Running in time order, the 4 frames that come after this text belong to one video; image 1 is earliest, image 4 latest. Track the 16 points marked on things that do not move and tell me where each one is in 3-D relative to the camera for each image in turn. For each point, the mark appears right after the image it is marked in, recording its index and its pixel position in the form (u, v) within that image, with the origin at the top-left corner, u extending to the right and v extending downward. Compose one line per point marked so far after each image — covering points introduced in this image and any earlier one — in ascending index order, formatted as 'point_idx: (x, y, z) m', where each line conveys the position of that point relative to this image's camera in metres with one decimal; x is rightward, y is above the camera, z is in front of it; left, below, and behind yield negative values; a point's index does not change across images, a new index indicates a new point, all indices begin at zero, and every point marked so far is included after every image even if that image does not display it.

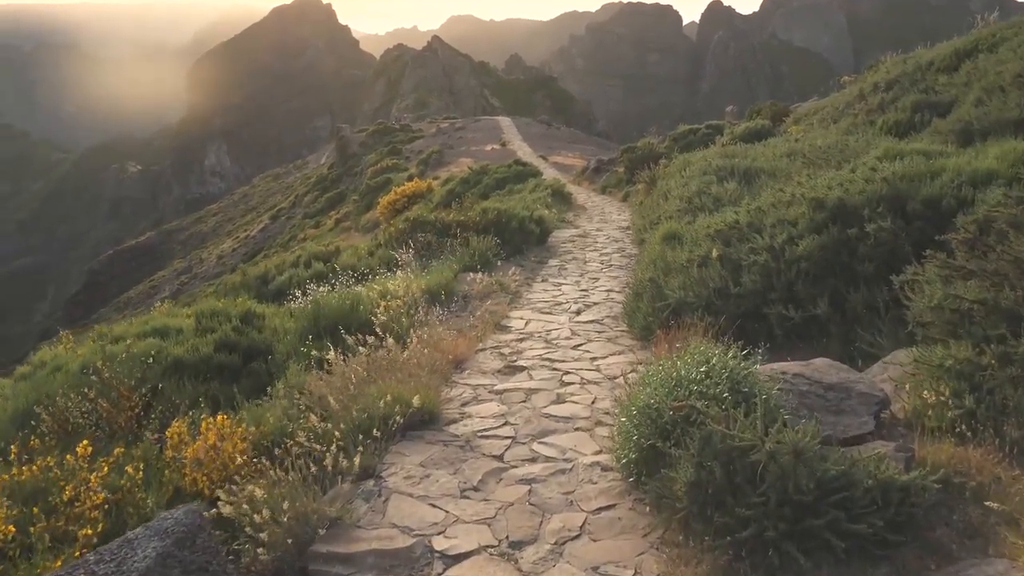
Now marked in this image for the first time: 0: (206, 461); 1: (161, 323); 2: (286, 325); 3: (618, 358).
0: (-1.9, -1.1, +4.3) m
1: (-4.0, -0.4, +7.9) m
2: (-2.5, -0.4, +7.6) m
3: (+1.1, -0.7, +6.8) m
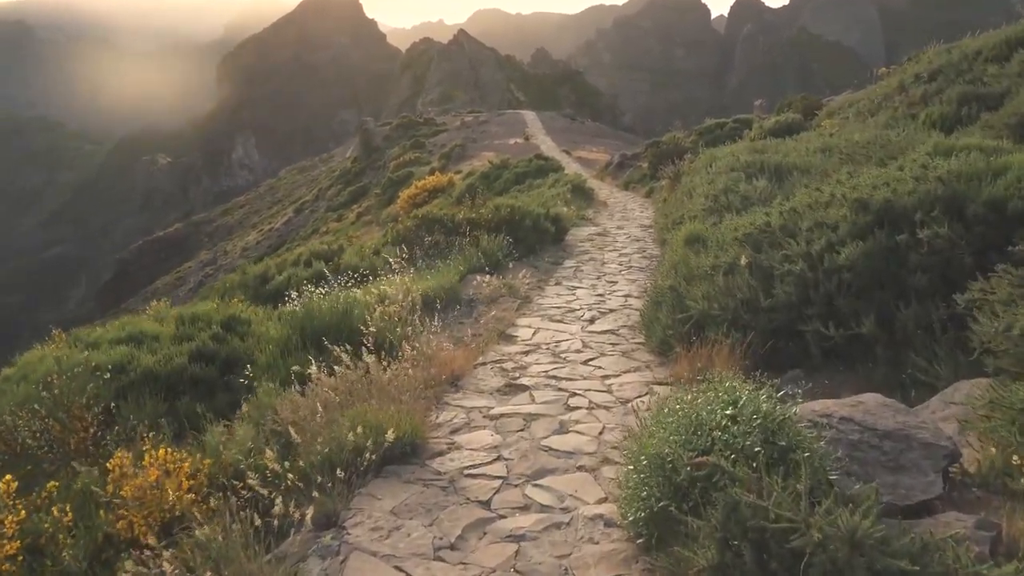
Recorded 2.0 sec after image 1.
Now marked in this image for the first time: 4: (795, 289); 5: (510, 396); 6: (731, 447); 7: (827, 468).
0: (-2.0, -1.2, +3.7) m
1: (-4.0, -0.4, +7.4) m
2: (-2.4, -0.4, +7.0) m
3: (+1.1, -0.8, +6.1) m
4: (+2.4, 0.0, +5.9) m
5: (0.0, -0.9, +5.6) m
6: (+1.0, -0.7, +3.1) m
7: (+1.3, -0.7, +2.8) m
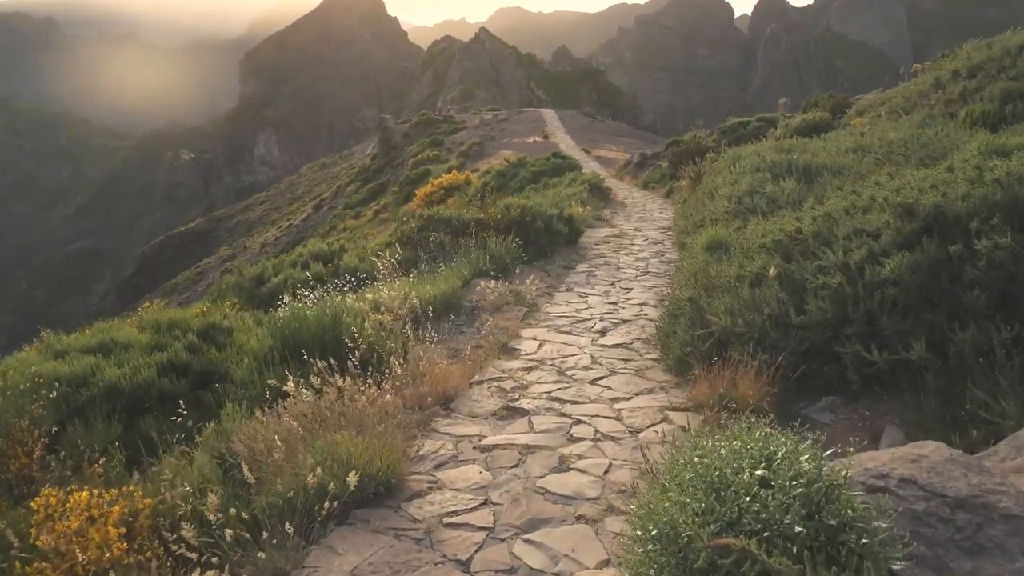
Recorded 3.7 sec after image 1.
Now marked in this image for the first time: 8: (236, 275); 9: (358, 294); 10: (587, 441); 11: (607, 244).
0: (-2.1, -1.2, +3.1) m
1: (-4.0, -0.5, +6.8) m
2: (-2.4, -0.5, +6.5) m
3: (+1.1, -0.9, +5.4) m
4: (+2.4, -0.1, +5.2) m
5: (0.0, -1.0, +5.0) m
6: (+0.9, -0.8, +2.4) m
7: (+1.2, -0.9, +2.2) m
8: (-4.5, +0.2, +11.1) m
9: (-1.8, -0.1, +7.9) m
10: (+0.5, -1.0, +4.6) m
11: (+1.6, +0.7, +11.4) m
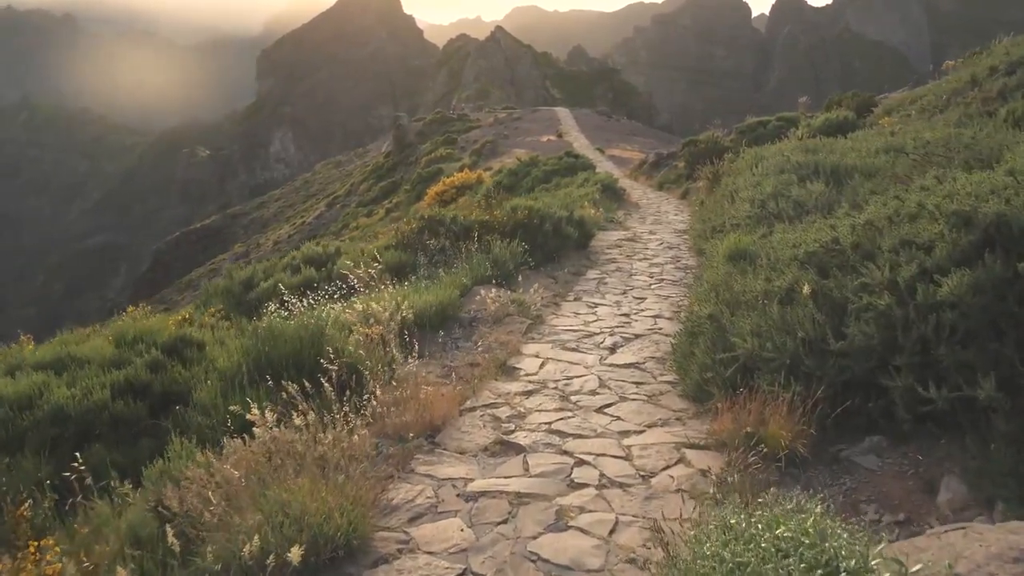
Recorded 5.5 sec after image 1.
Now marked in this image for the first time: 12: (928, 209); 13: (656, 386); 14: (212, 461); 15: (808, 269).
0: (-2.2, -1.3, +2.5) m
1: (-4.0, -0.5, +6.2) m
2: (-2.4, -0.6, +5.8) m
3: (+1.0, -1.0, +4.7) m
4: (+2.4, -0.3, +4.5) m
5: (-0.1, -1.1, +4.3) m
6: (+0.8, -0.9, +1.7) m
7: (+1.1, -1.0, +1.5) m
8: (-4.4, +0.1, +10.5) m
9: (-1.7, -0.2, +7.3) m
10: (+0.4, -1.2, +4.0) m
11: (+1.7, +0.6, +10.7) m
12: (+3.2, +0.6, +5.2) m
13: (+1.2, -0.8, +5.6) m
14: (-1.6, -0.9, +3.7) m
15: (+2.4, +0.2, +5.6) m
